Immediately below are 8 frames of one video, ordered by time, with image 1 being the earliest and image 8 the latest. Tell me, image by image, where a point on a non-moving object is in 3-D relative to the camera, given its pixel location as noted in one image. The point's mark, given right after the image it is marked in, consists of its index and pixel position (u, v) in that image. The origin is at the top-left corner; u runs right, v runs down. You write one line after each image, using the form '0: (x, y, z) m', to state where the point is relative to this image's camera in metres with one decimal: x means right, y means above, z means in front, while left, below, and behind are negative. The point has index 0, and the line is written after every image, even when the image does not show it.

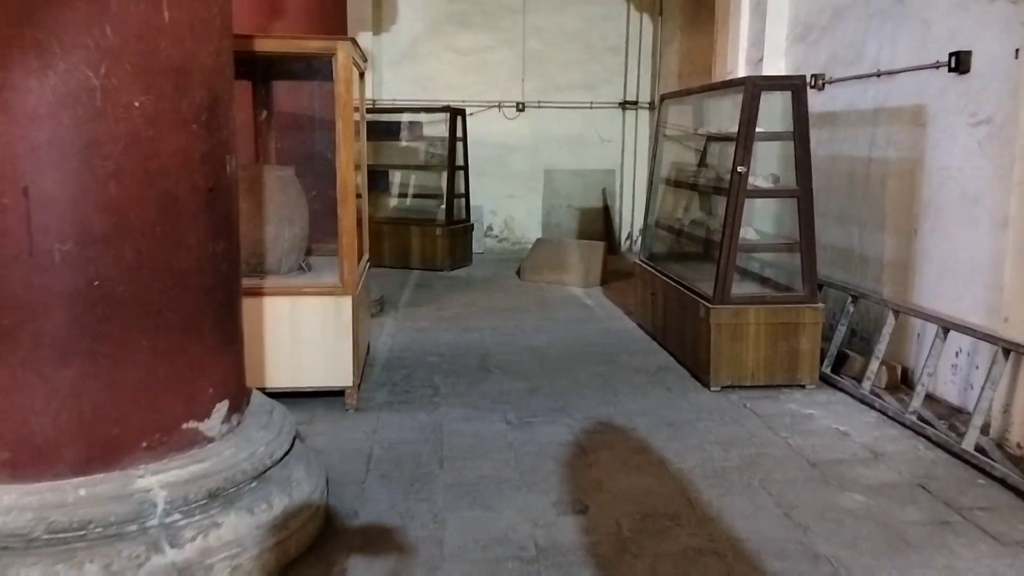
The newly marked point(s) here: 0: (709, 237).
0: (+1.0, +0.3, +4.6) m
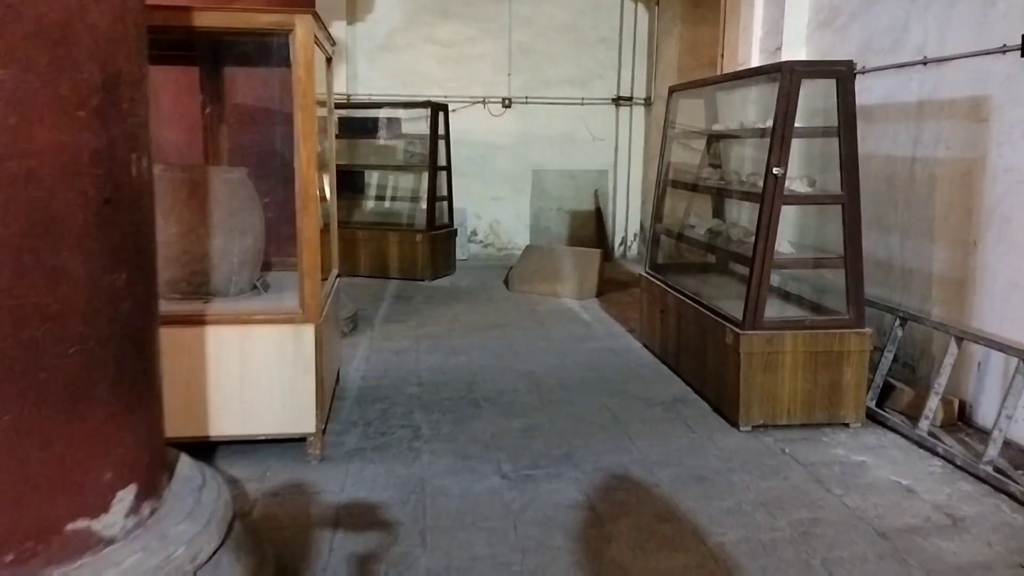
0: (+1.0, +0.2, +4.0) m
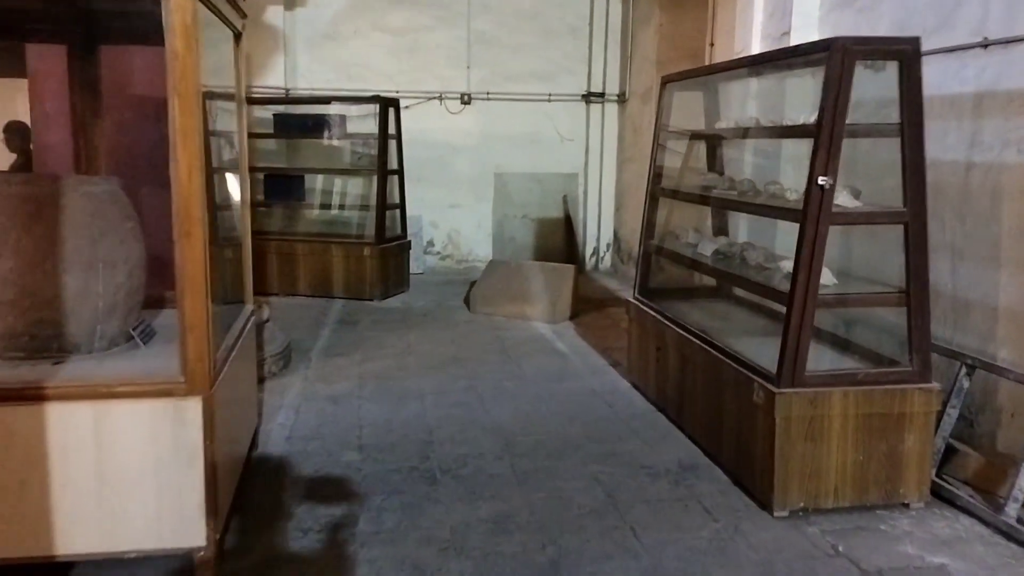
0: (+0.8, +0.1, +3.2) m
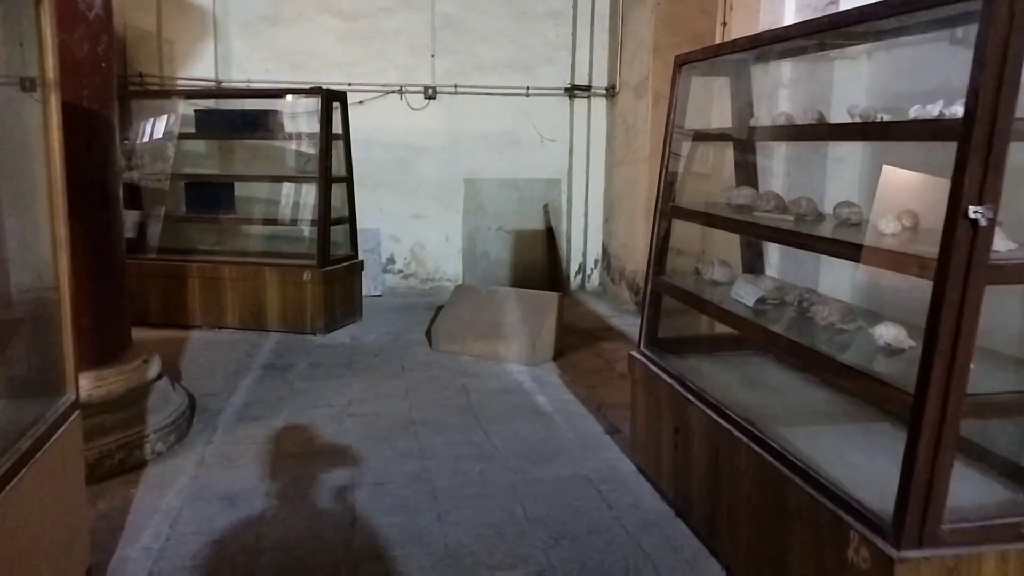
0: (+0.7, -0.1, +2.3) m
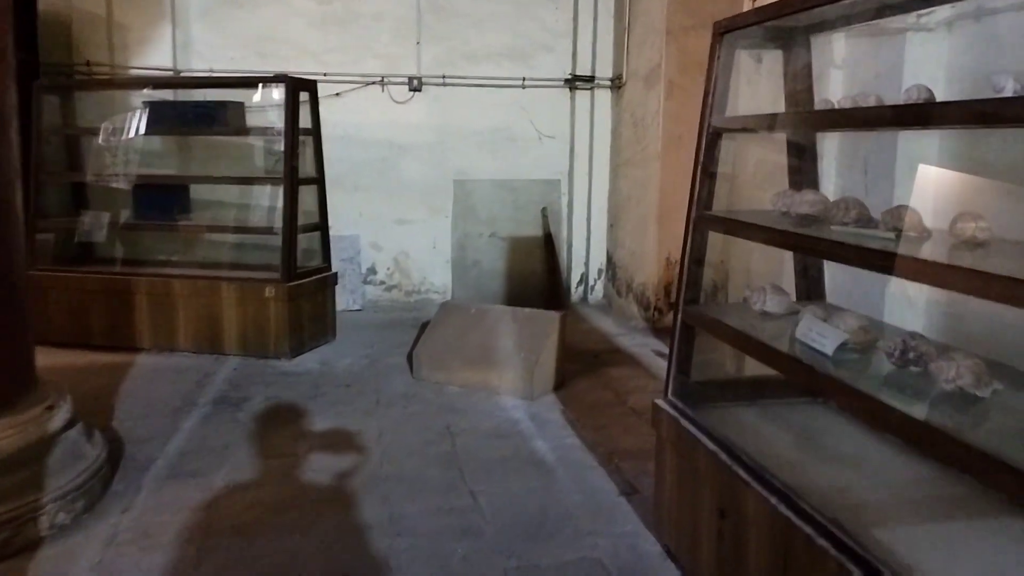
0: (+0.7, -0.2, +1.6) m
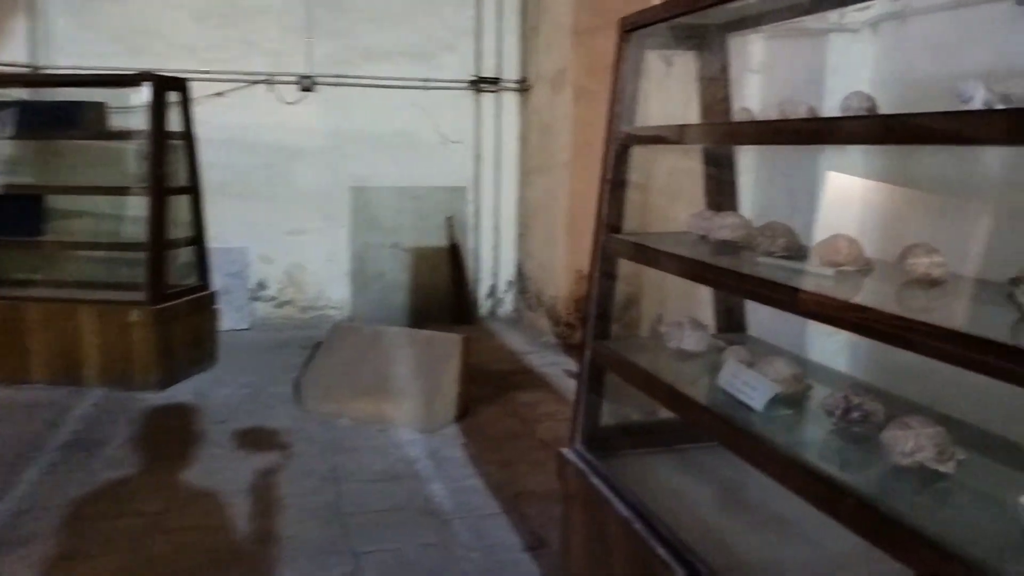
0: (+0.5, -0.3, +1.4) m
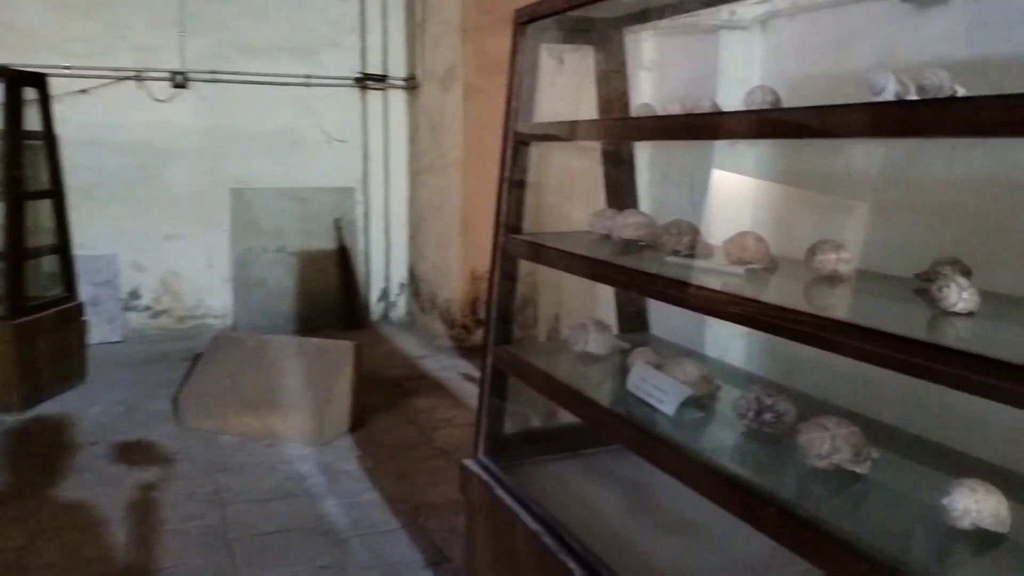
0: (+0.3, -0.3, +1.3) m
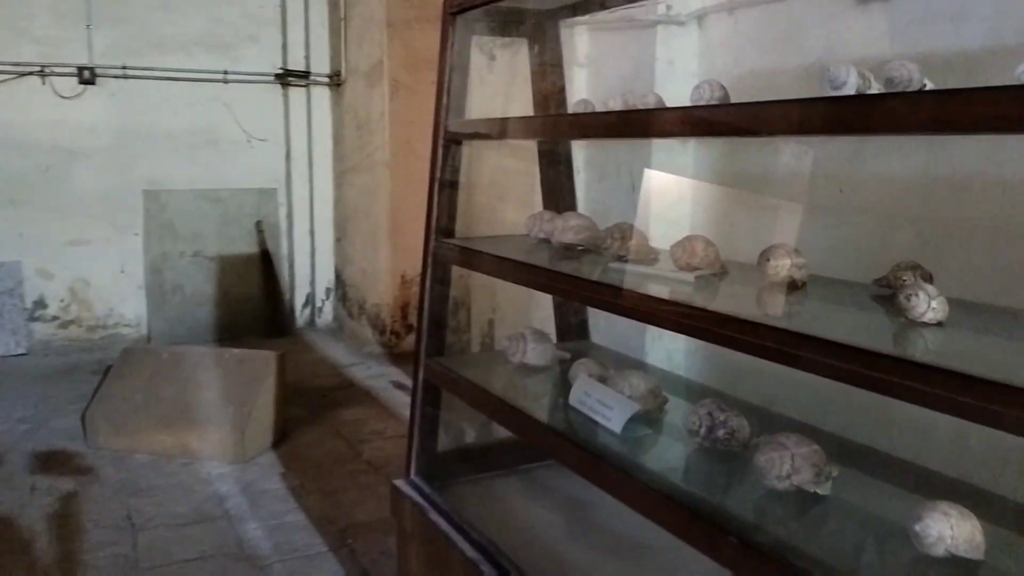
0: (+0.3, -0.3, +1.2) m
